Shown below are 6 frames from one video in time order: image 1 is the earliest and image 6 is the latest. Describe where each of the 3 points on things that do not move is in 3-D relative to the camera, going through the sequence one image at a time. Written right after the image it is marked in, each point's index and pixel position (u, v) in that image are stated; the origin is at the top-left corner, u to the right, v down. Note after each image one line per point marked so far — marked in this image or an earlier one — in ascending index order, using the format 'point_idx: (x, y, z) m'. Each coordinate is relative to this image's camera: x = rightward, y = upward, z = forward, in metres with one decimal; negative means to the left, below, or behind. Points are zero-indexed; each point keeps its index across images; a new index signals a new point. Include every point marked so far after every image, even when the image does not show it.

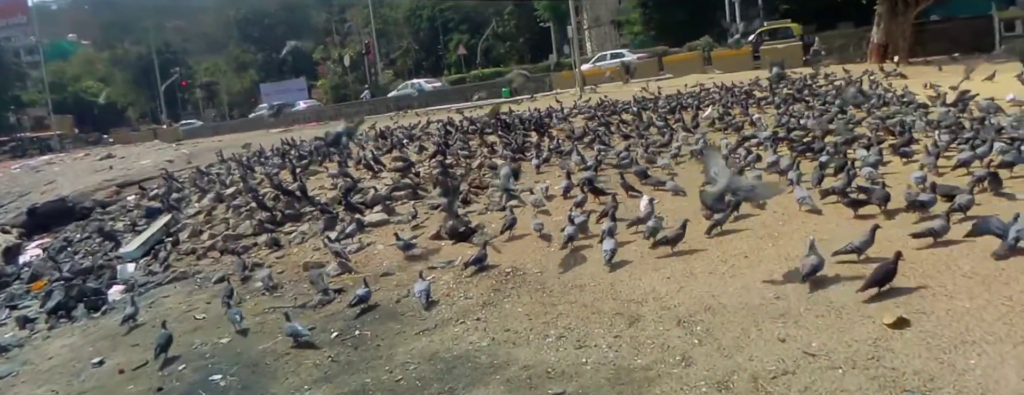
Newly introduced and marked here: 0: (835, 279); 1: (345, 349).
0: (+3.3, -0.8, +7.2) m
1: (-2.1, -1.9, +8.8) m
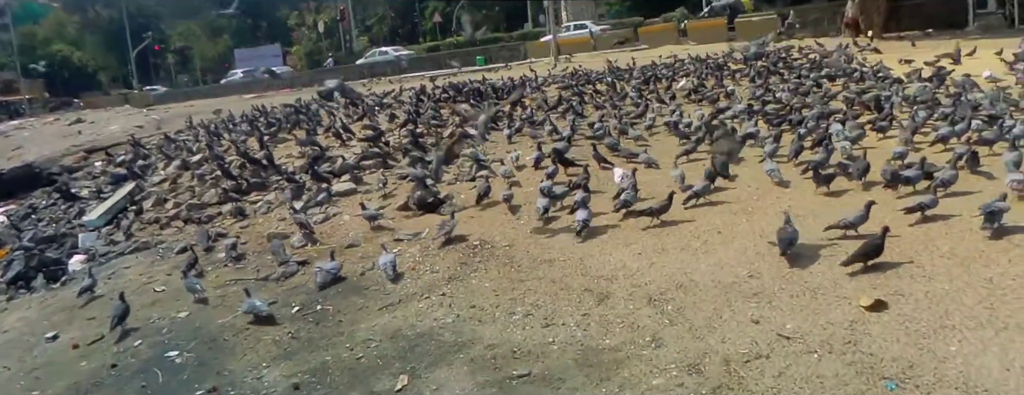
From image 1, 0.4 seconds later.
0: (+3.0, -0.6, +7.0) m
1: (-2.5, -1.5, +8.5) m
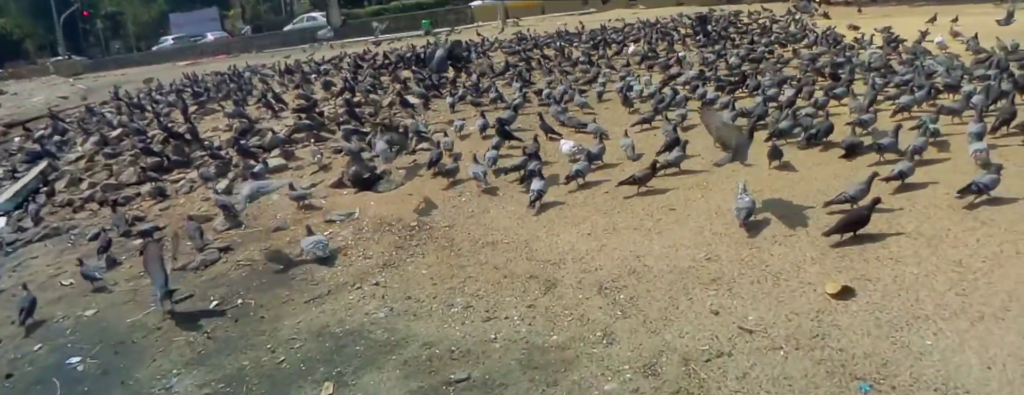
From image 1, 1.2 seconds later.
0: (+2.4, -0.4, +6.5) m
1: (-3.1, -1.4, +7.7) m
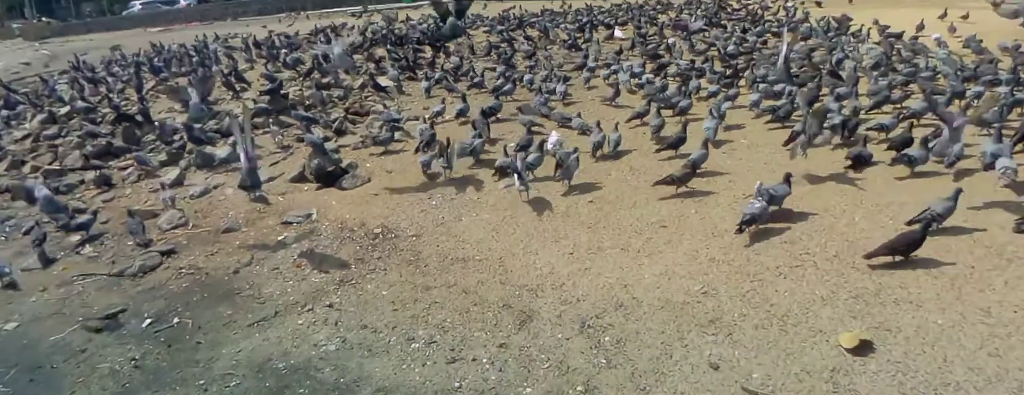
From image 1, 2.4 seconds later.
0: (+2.1, -0.6, +5.8) m
1: (-3.4, -1.4, +6.8) m
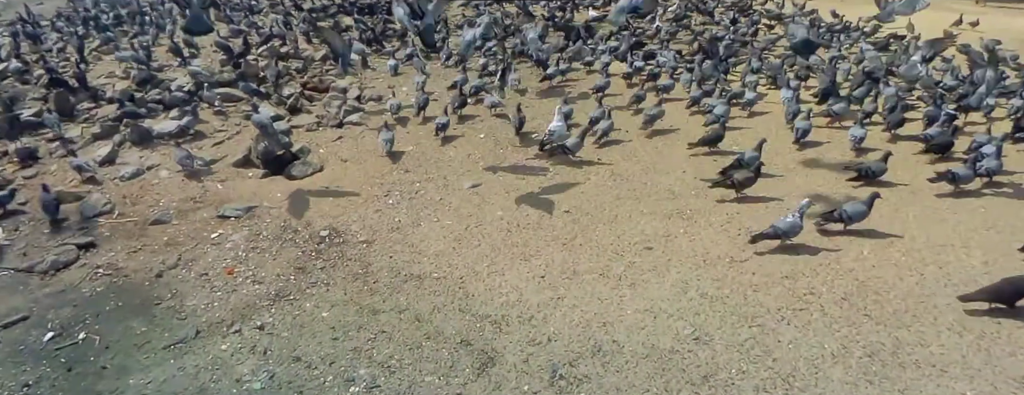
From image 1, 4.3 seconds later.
0: (+1.9, -0.8, +5.0) m
1: (-3.8, -1.4, +5.8) m
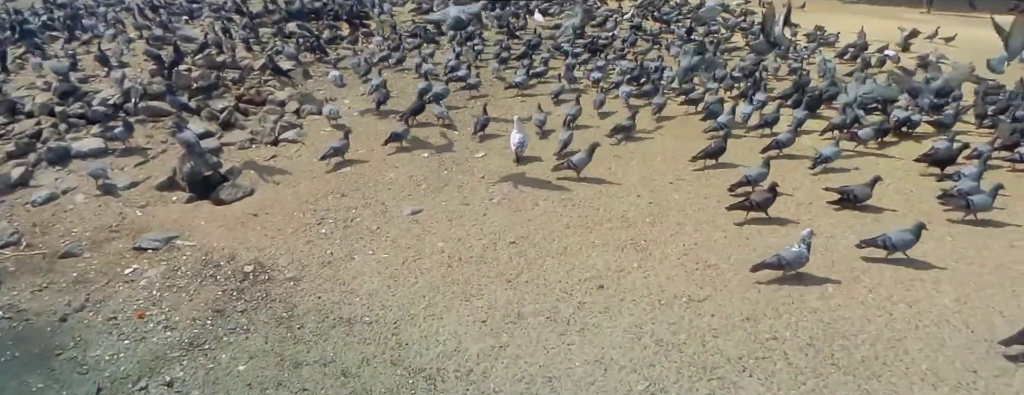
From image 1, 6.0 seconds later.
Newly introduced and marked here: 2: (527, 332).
0: (+1.4, -1.0, +4.6) m
1: (-4.2, -1.7, +5.0) m
2: (+0.1, -1.0, +5.1) m
